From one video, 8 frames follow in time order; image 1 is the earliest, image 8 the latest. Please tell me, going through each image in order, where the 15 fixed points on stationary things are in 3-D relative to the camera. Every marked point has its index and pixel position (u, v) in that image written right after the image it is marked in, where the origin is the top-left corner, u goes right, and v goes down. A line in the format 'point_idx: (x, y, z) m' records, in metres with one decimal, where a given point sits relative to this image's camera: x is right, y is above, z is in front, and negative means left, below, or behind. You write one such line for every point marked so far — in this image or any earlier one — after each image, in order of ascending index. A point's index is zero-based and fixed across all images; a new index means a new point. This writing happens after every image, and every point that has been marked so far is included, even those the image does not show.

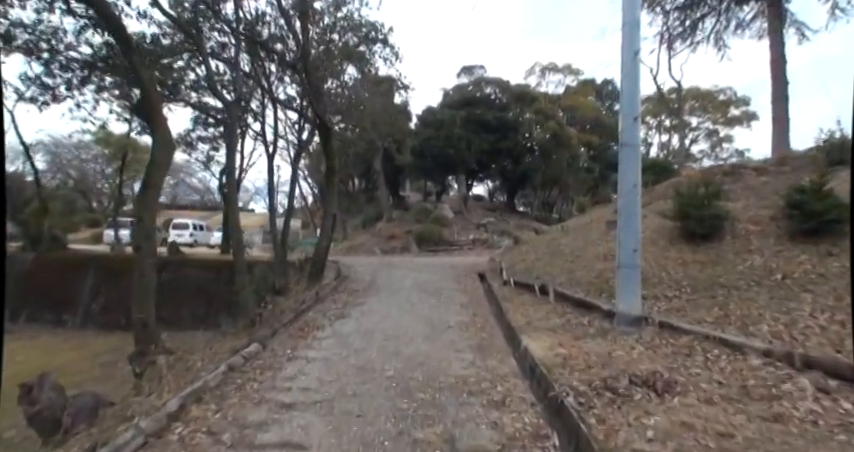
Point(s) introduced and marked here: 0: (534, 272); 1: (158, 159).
0: (+3.3, -1.5, +12.8) m
1: (-5.0, +1.3, +7.7) m
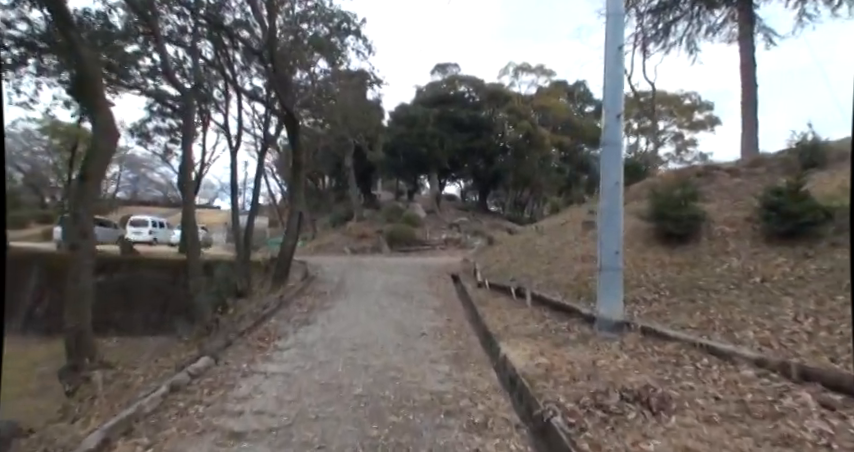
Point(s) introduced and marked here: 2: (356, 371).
0: (+2.5, -1.5, +12.4) m
1: (-5.4, +1.4, +6.7) m
2: (-1.0, -2.0, +5.7) m
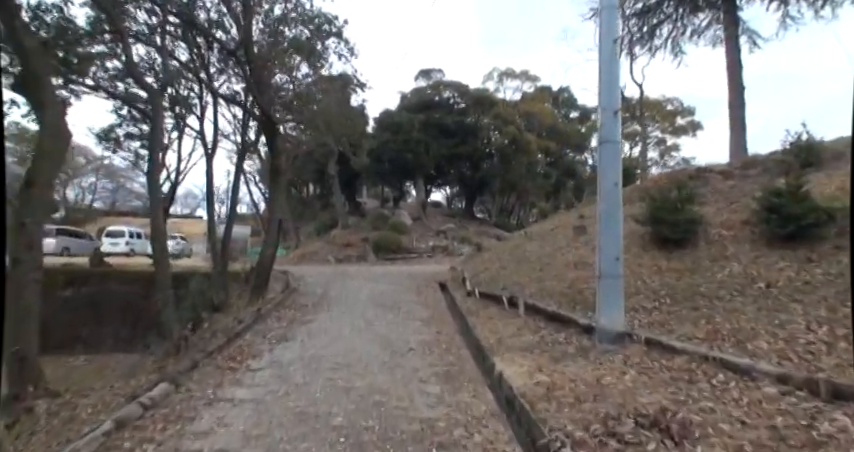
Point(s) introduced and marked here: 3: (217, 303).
0: (+2.1, -1.7, +11.9) m
1: (-5.6, +1.2, +6.0) m
2: (-1.1, -2.1, +5.1) m
3: (-6.3, -2.3, +12.1) m
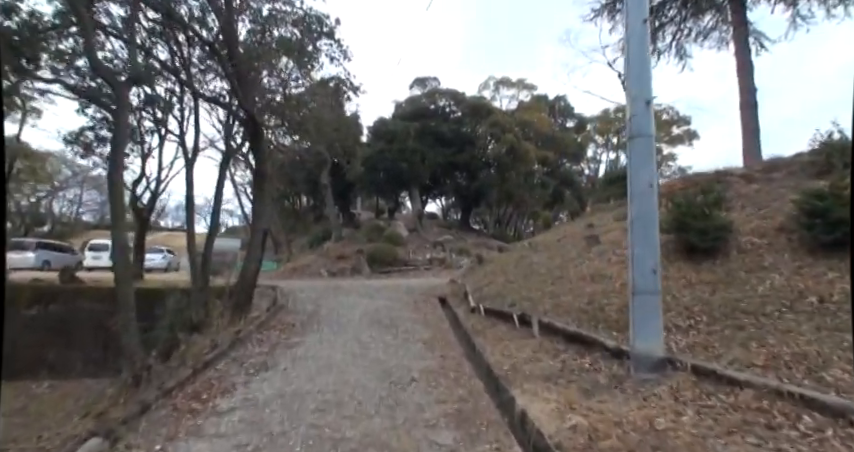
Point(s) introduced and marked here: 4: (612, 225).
0: (+2.1, -1.9, +10.9) m
1: (-5.6, +1.1, +5.0) m
2: (-1.0, -2.2, +4.0) m
3: (-6.3, -2.6, +11.0) m
4: (+6.0, 0.0, +13.0) m
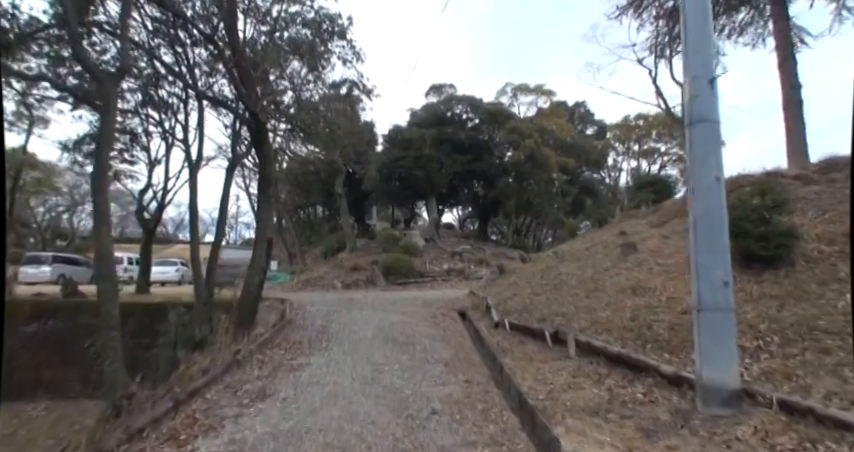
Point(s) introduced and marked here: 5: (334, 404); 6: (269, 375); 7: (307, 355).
0: (+2.6, -2.1, +9.9) m
1: (-5.3, +1.0, +4.3) m
2: (-0.8, -2.2, +3.1) m
3: (-5.8, -2.9, +10.3) m
4: (+6.5, -0.2, +11.9) m
5: (-1.2, -2.3, +5.3) m
6: (-2.6, -2.4, +6.6) m
7: (-2.3, -2.5, +7.9) m
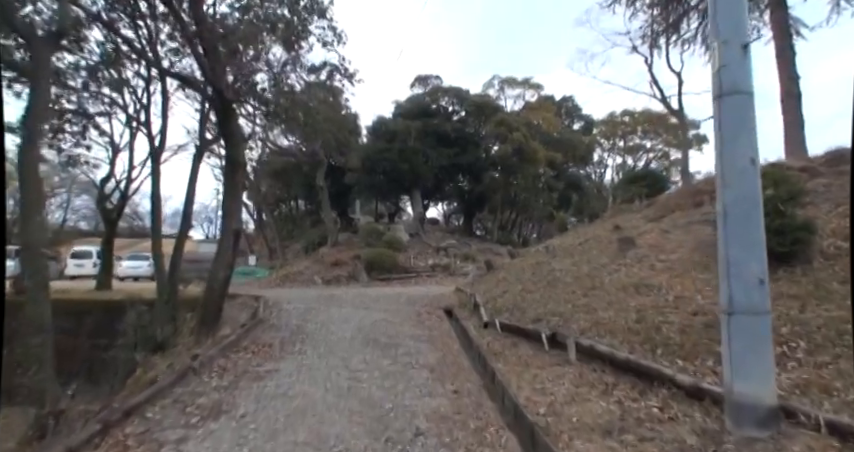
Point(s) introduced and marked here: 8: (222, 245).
0: (+2.3, -1.9, +9.2) m
1: (-5.4, +1.2, +3.3) m
2: (-0.9, -2.1, +2.3) m
3: (-6.2, -2.6, +9.2) m
4: (+6.1, 0.0, +11.3) m
5: (-1.4, -2.2, +4.4) m
6: (-2.8, -2.2, +5.7) m
7: (-2.6, -2.3, +7.0) m
8: (-4.4, -0.4, +8.6) m
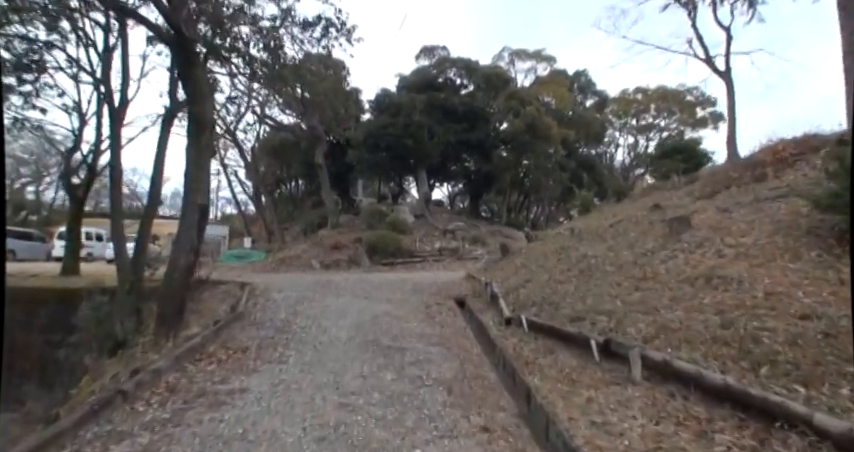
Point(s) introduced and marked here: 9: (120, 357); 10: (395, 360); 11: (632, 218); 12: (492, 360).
0: (+2.5, -1.5, +7.5) m
1: (-5.3, +1.4, +1.6) m
2: (-0.7, -1.9, +0.7) m
3: (-5.9, -2.2, +7.7) m
4: (+6.3, +0.5, +9.6) m
5: (-1.2, -1.9, +2.8) m
6: (-2.6, -1.9, +4.2) m
7: (-2.4, -2.0, +5.4) m
8: (-4.2, 0.0, +7.0) m
9: (-5.3, -2.3, +7.0) m
10: (-0.5, -2.0, +6.3) m
11: (+5.7, +0.2, +11.2) m
12: (+1.0, -2.2, +6.6) m
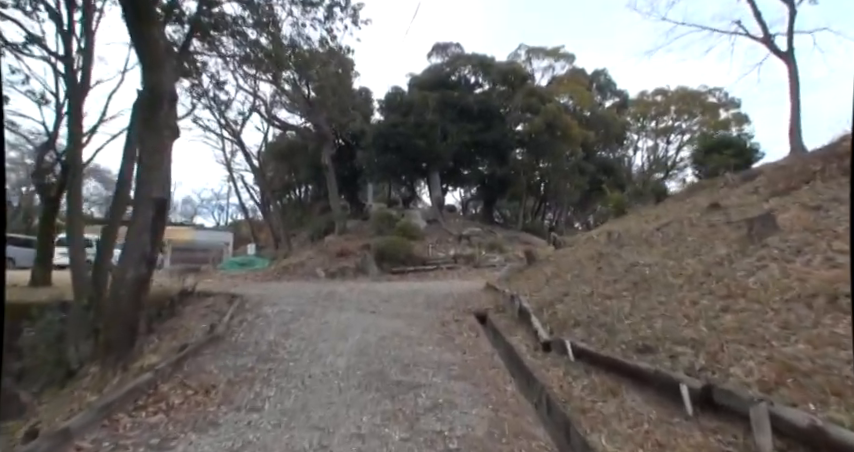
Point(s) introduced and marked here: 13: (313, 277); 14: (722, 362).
0: (+2.8, -1.5, +5.9) m
1: (-5.1, +1.5, +0.3) m
2: (-0.6, -1.8, -0.8) m
3: (-5.7, -2.2, +6.3) m
4: (+6.7, +0.4, +7.9) m
5: (-1.0, -1.9, +1.3) m
6: (-2.4, -1.9, +2.7) m
7: (-2.2, -2.0, +3.9) m
8: (-3.9, 0.0, +5.6) m
9: (-5.0, -2.3, +5.6) m
10: (-0.3, -2.0, +4.7) m
11: (+6.1, +0.2, +9.6) m
12: (+1.3, -2.2, +5.0) m
13: (-5.2, -2.3, +18.8) m
14: (+3.1, -1.4, +4.3) m
